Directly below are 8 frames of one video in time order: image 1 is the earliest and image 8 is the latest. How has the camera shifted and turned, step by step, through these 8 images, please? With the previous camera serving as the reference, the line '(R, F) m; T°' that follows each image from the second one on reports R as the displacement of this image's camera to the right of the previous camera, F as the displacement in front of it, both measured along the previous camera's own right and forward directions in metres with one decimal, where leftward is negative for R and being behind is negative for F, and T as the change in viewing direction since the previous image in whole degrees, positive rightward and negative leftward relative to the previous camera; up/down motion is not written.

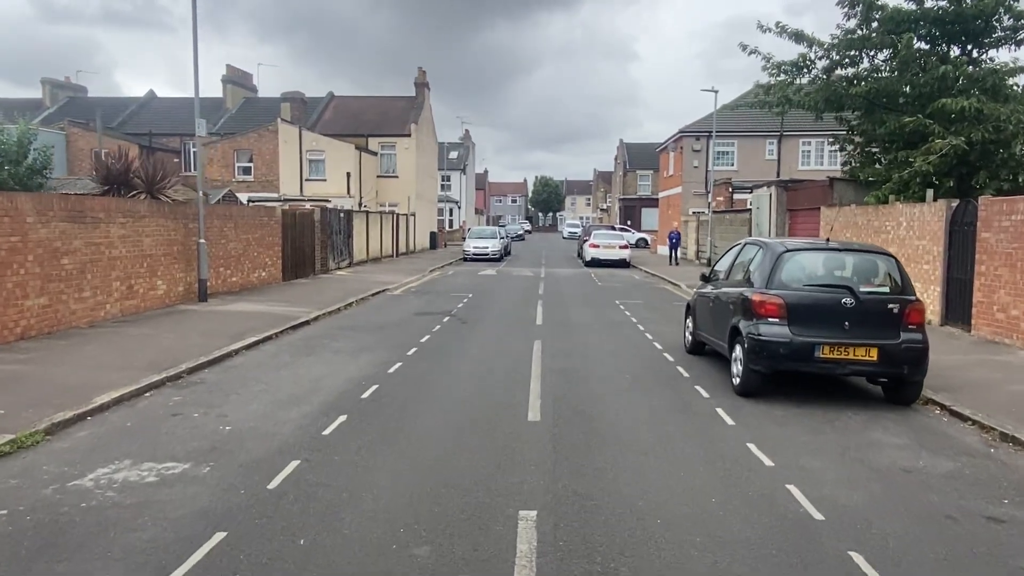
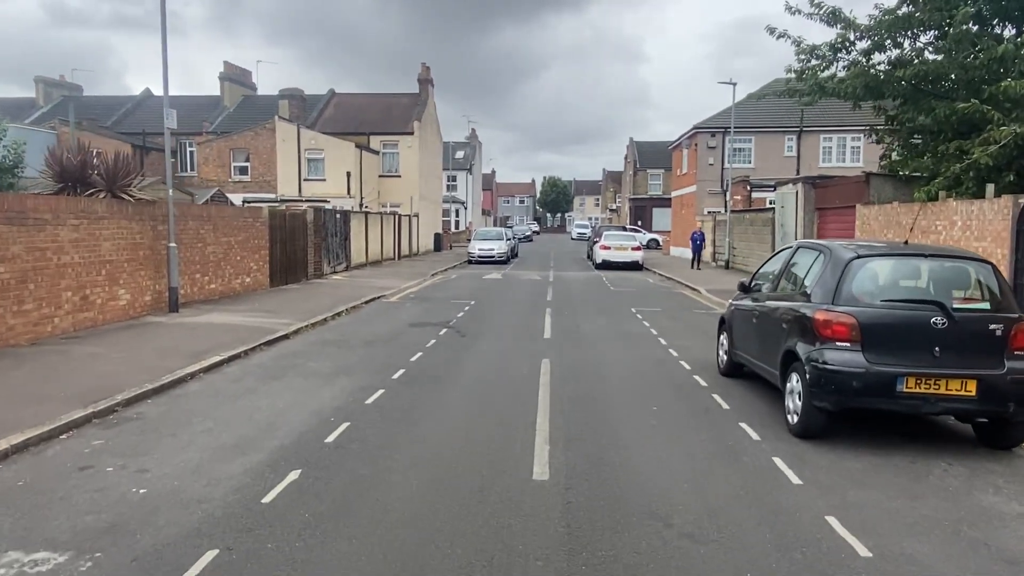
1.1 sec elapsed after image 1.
(+0.1, +1.8) m; -1°
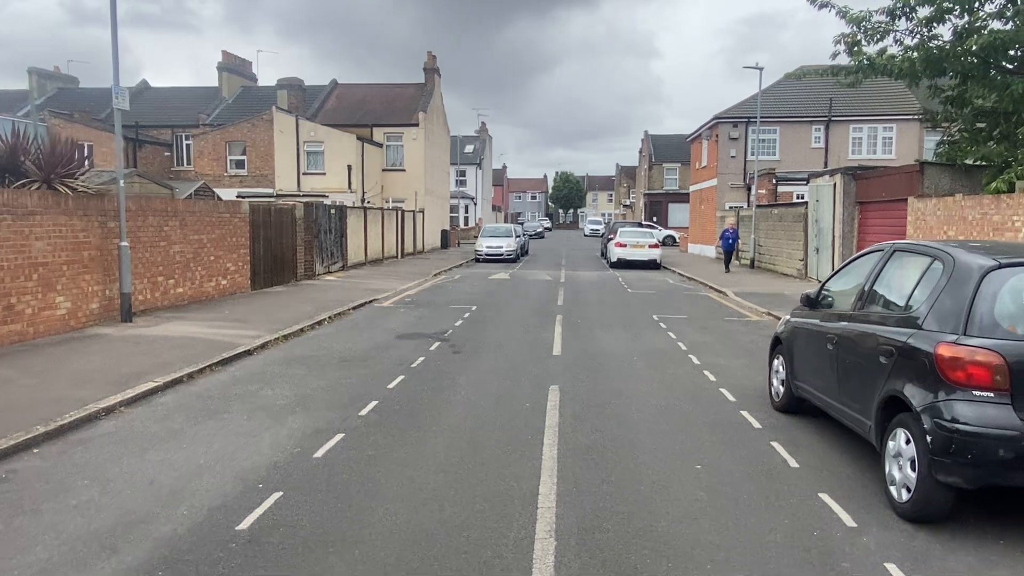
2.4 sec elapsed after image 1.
(+0.1, +2.1) m; -1°
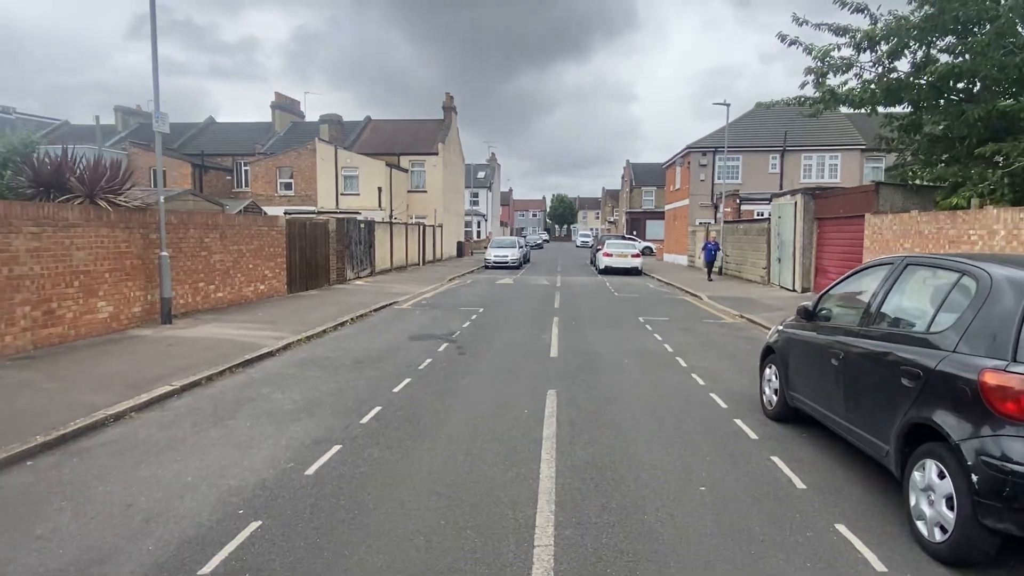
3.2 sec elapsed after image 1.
(+0.2, -1.3) m; -1°
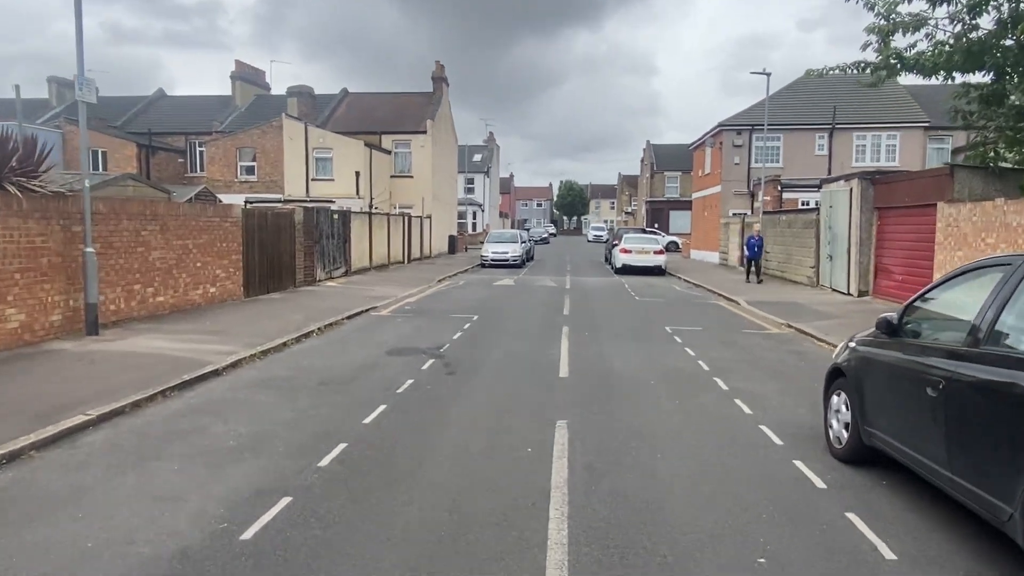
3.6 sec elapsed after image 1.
(0.0, +2.6) m; 0°
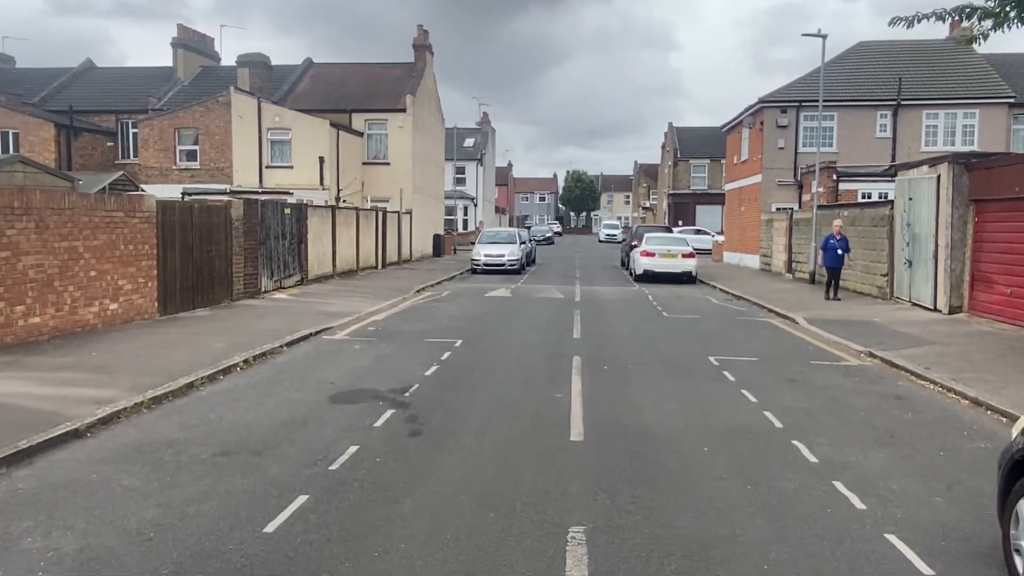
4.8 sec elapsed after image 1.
(0.0, +3.3) m; 0°
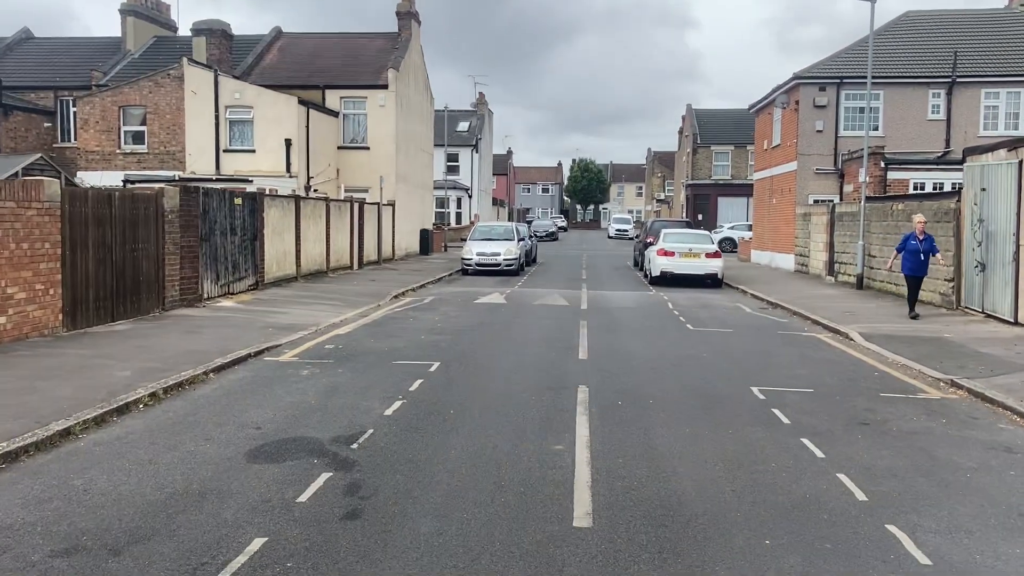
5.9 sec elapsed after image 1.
(+0.2, +2.3) m; -1°
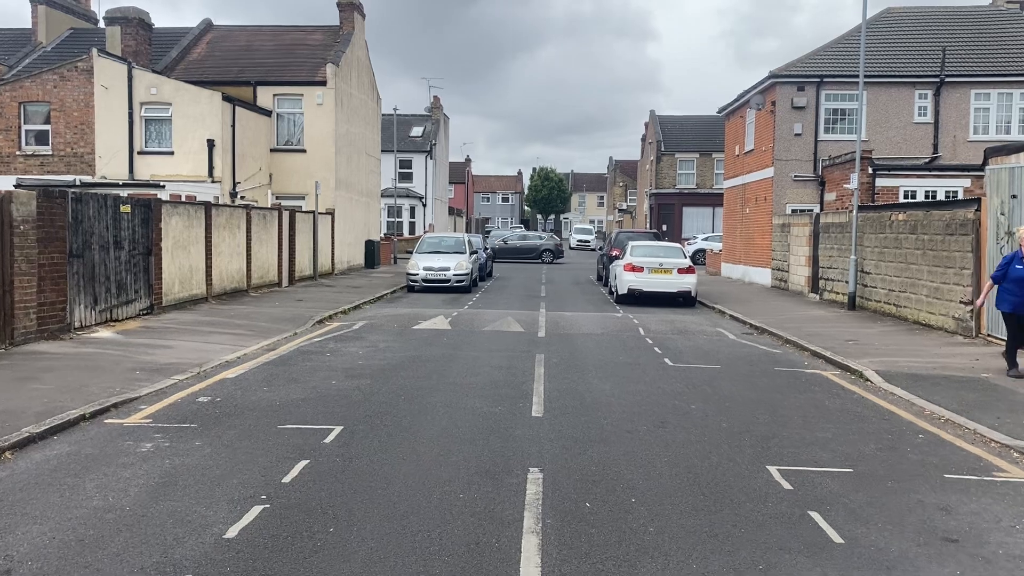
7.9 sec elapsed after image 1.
(+0.3, +2.2) m; +3°
